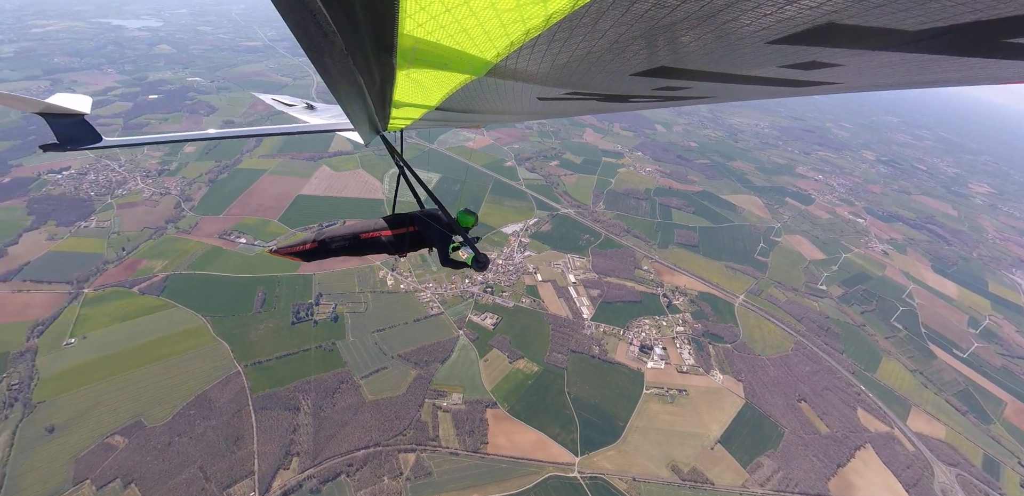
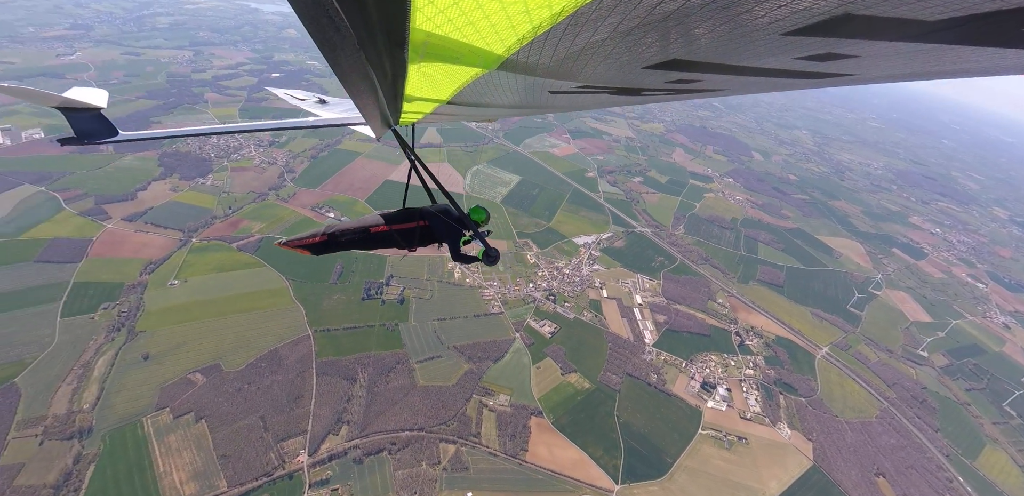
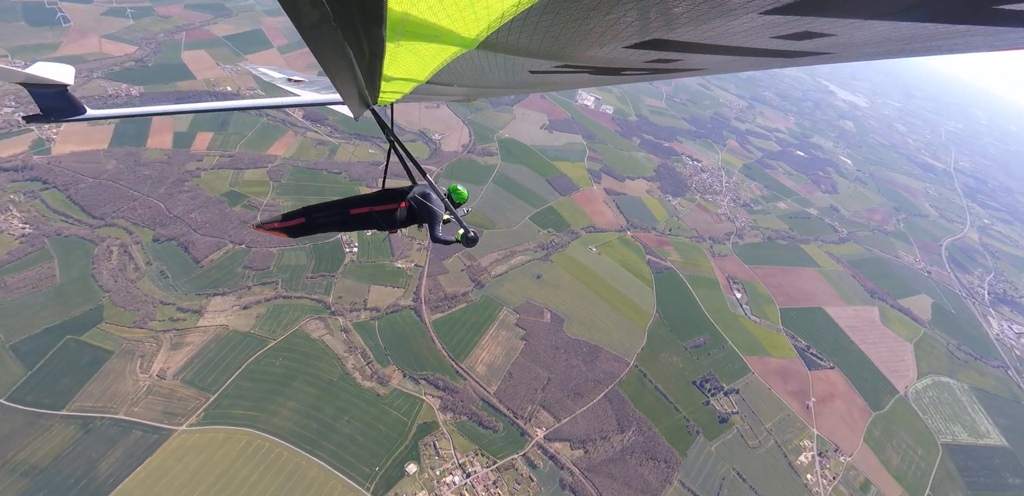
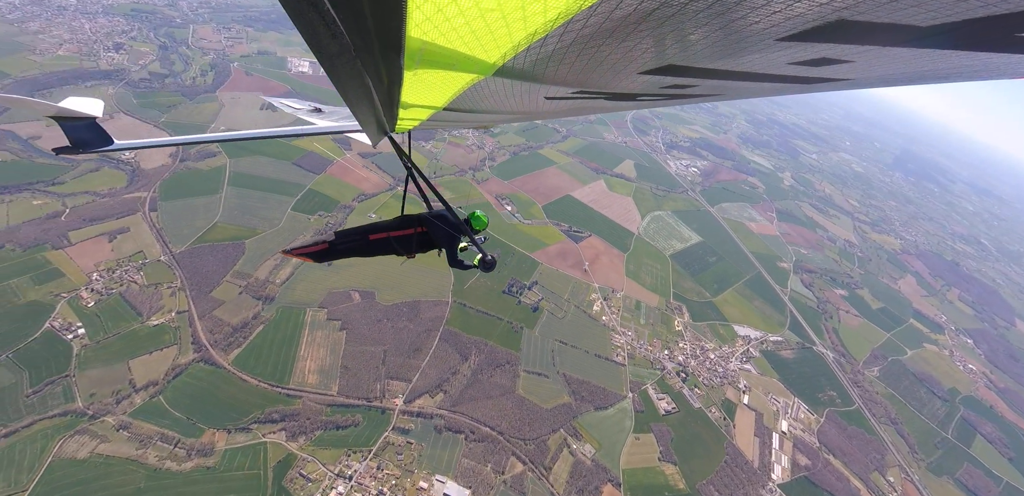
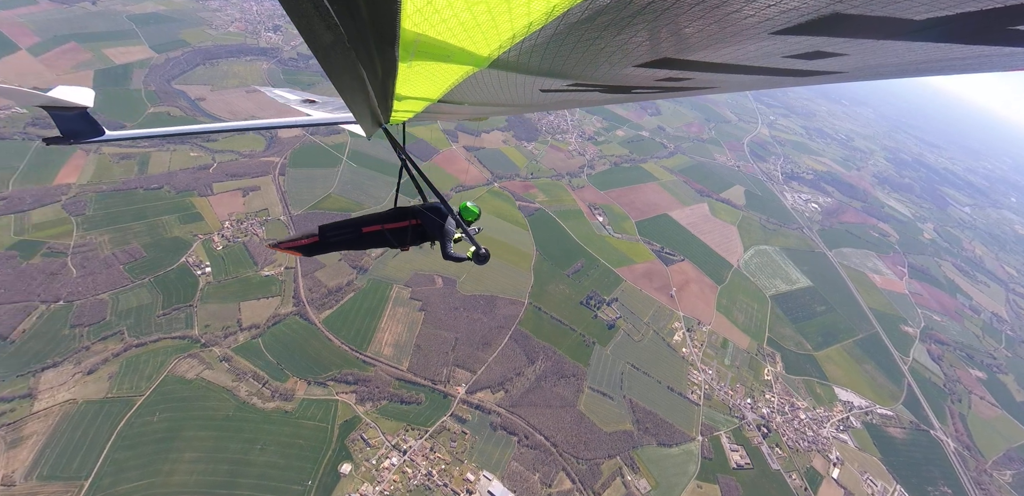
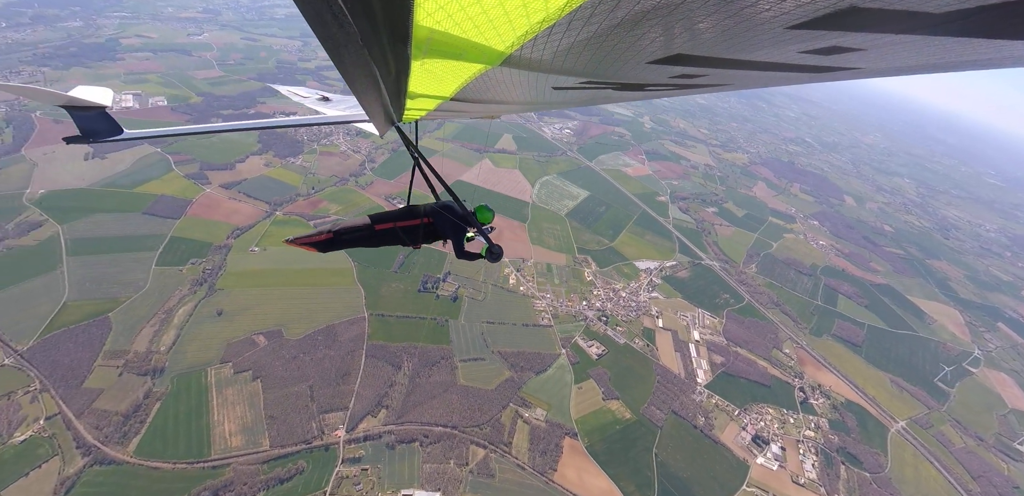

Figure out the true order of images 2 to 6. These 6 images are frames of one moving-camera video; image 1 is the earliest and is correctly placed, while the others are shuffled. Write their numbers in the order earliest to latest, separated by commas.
2, 6, 4, 5, 3
